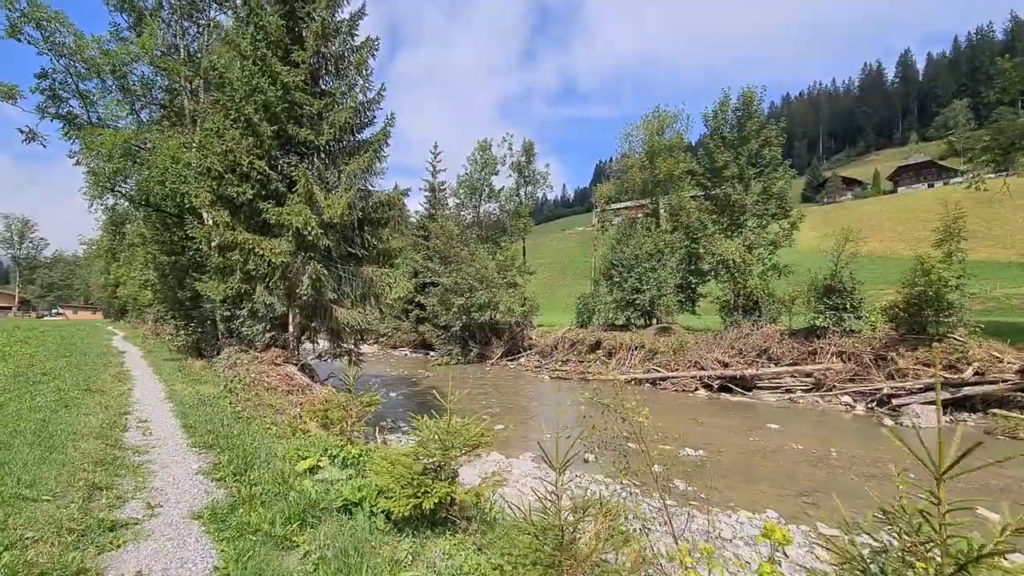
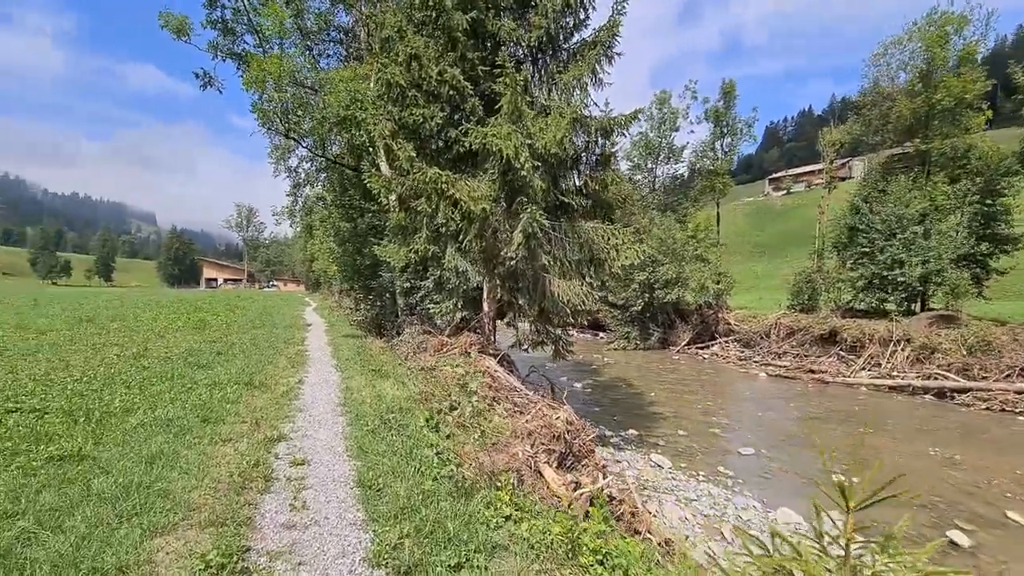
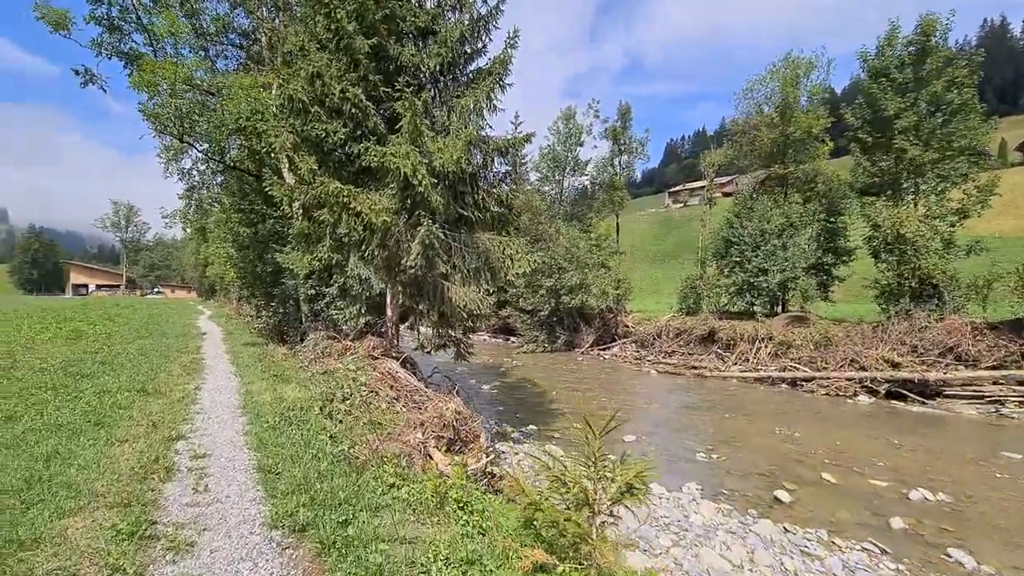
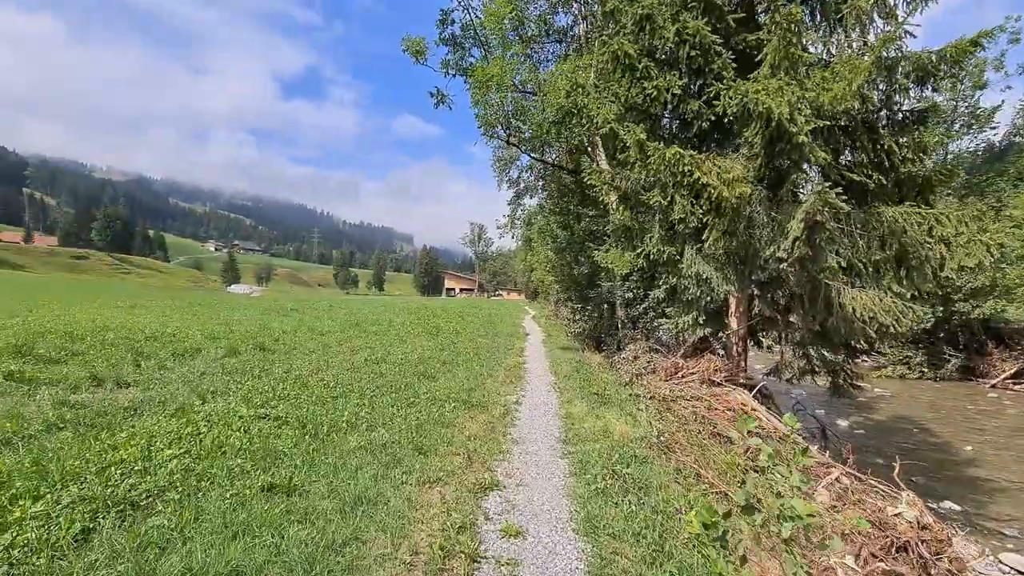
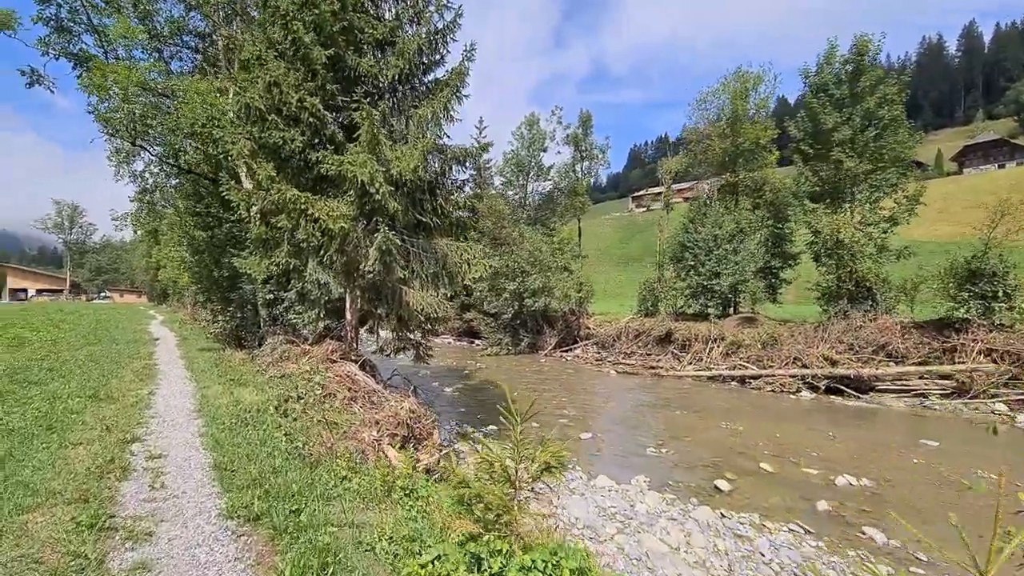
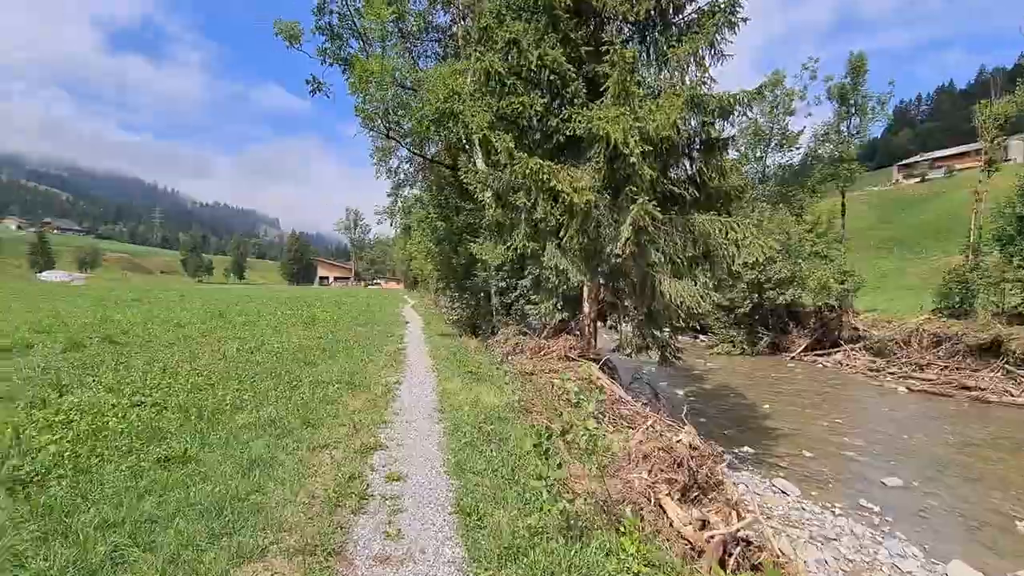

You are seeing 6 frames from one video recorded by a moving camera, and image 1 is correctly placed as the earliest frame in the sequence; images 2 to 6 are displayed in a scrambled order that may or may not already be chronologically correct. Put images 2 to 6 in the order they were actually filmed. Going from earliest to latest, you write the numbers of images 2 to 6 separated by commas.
5, 3, 2, 6, 4
